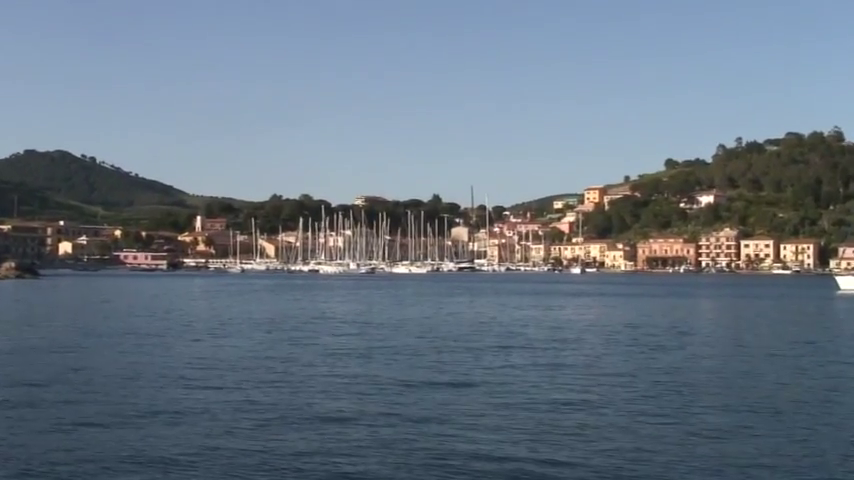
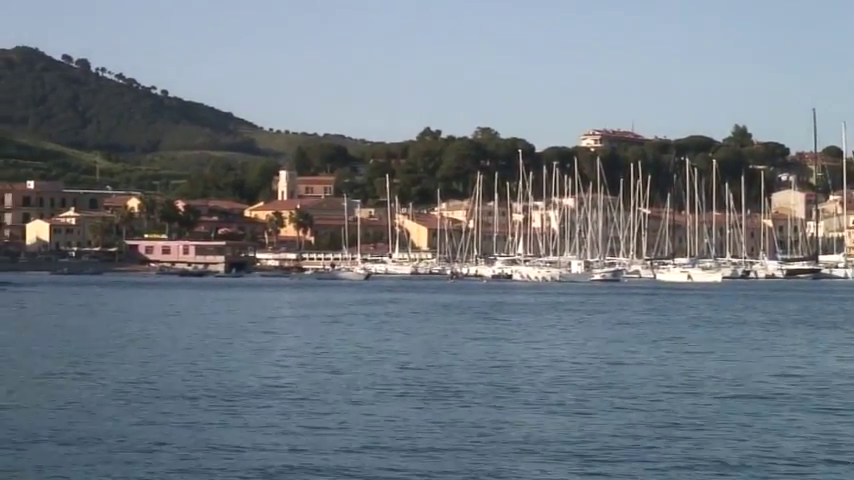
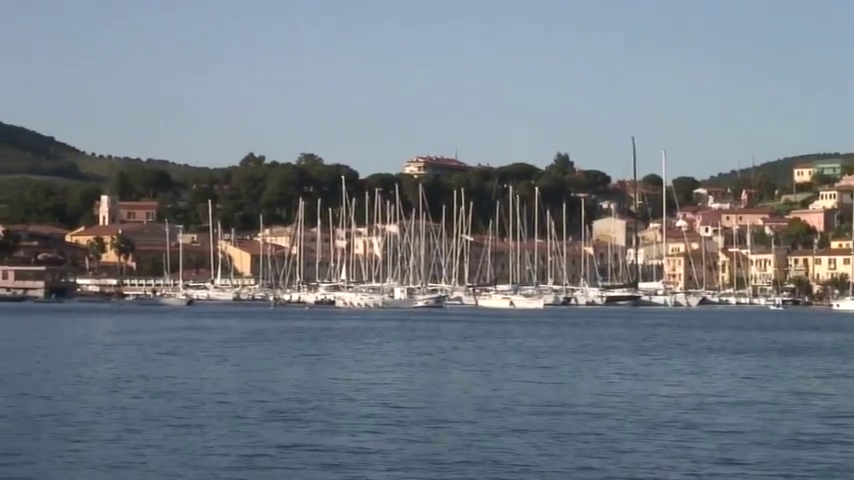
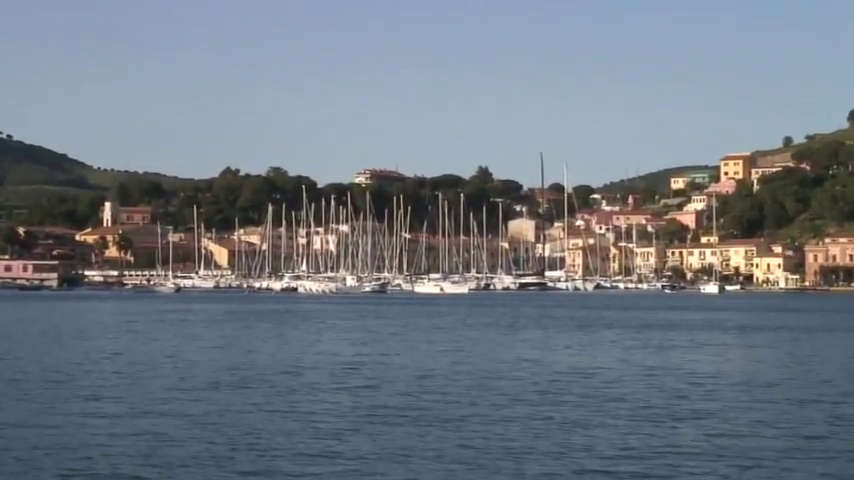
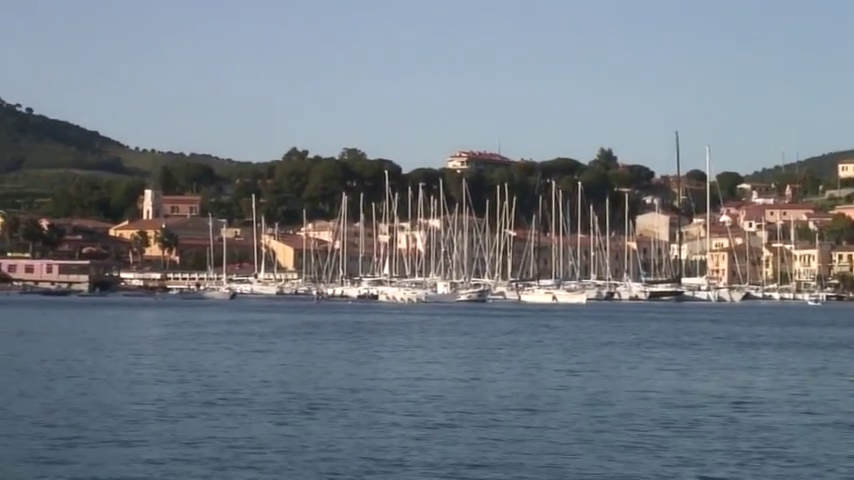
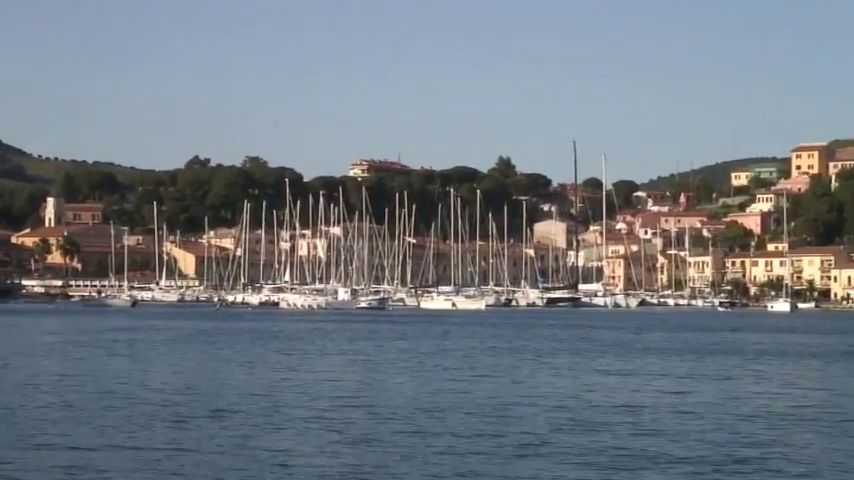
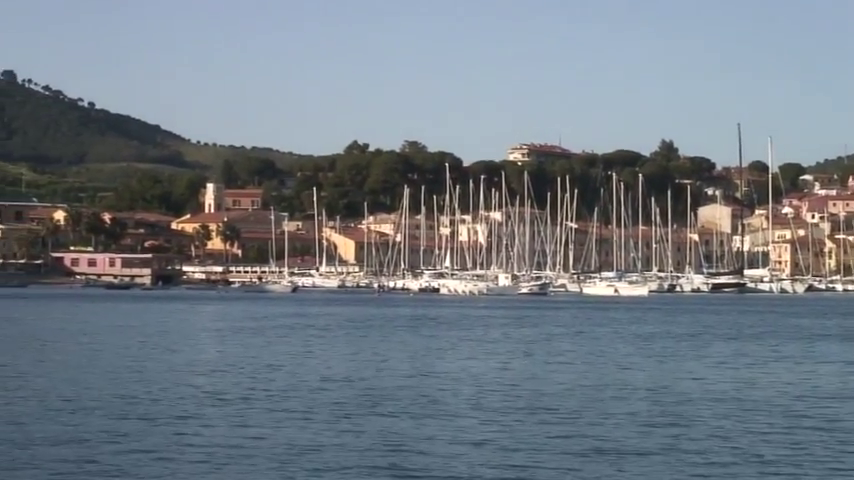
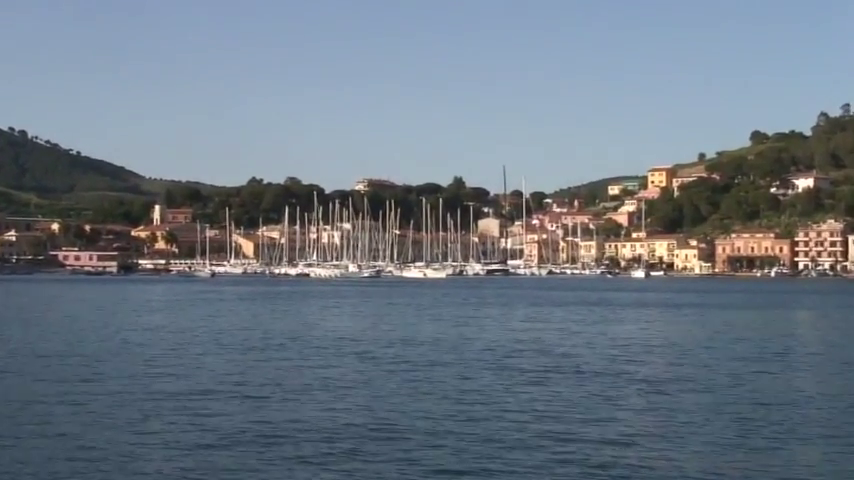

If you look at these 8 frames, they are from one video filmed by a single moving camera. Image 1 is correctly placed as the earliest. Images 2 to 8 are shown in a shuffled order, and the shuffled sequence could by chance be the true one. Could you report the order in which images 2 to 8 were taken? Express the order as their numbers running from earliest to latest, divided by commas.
8, 4, 6, 3, 5, 7, 2
